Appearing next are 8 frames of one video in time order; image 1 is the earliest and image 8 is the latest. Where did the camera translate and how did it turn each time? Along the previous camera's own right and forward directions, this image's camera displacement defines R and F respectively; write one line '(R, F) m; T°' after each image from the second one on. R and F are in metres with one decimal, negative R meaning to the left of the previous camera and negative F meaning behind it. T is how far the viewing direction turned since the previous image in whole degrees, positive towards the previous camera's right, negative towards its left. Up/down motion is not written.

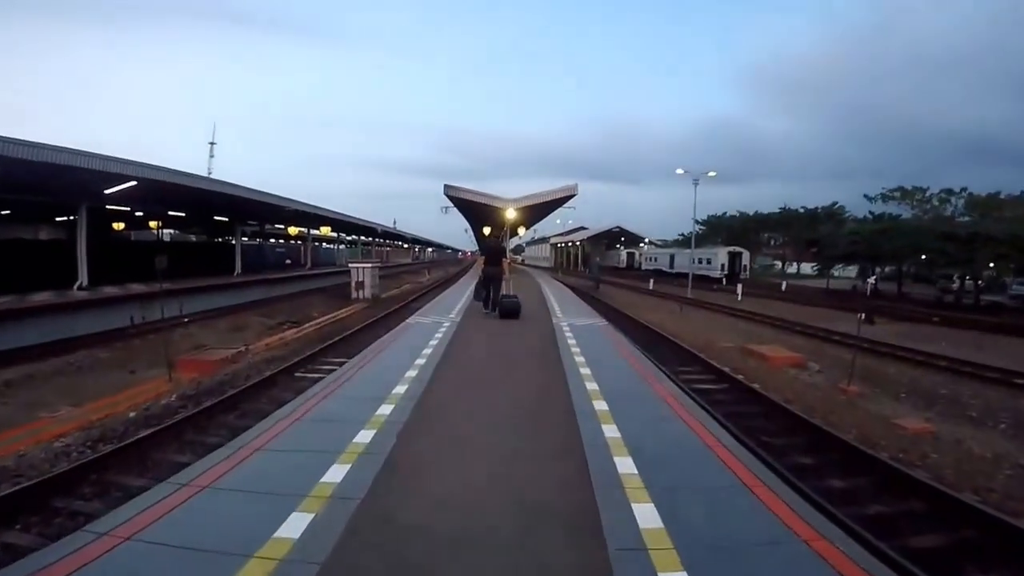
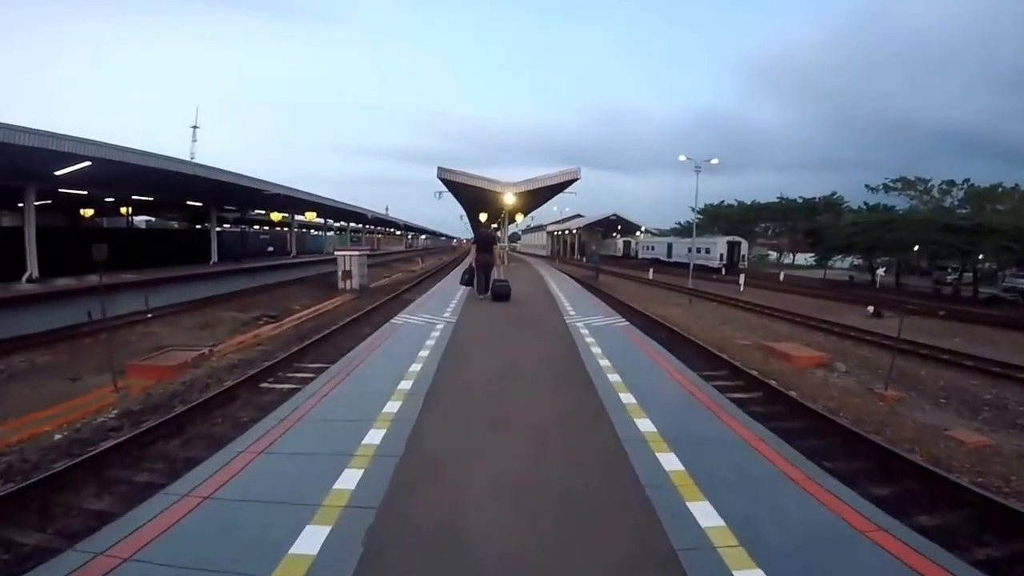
(-0.2, +1.5) m; +1°
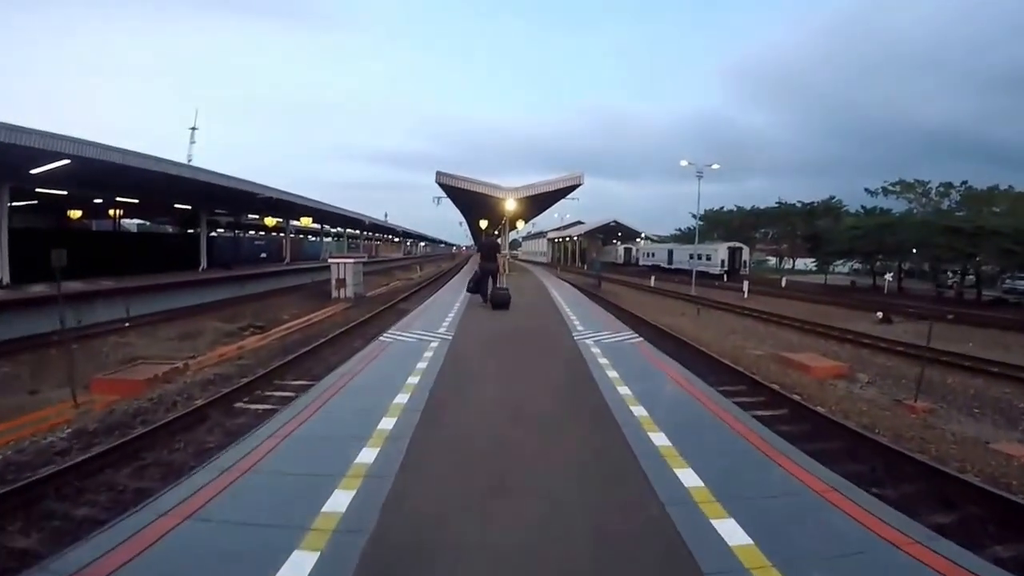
(-0.1, +0.7) m; 0°
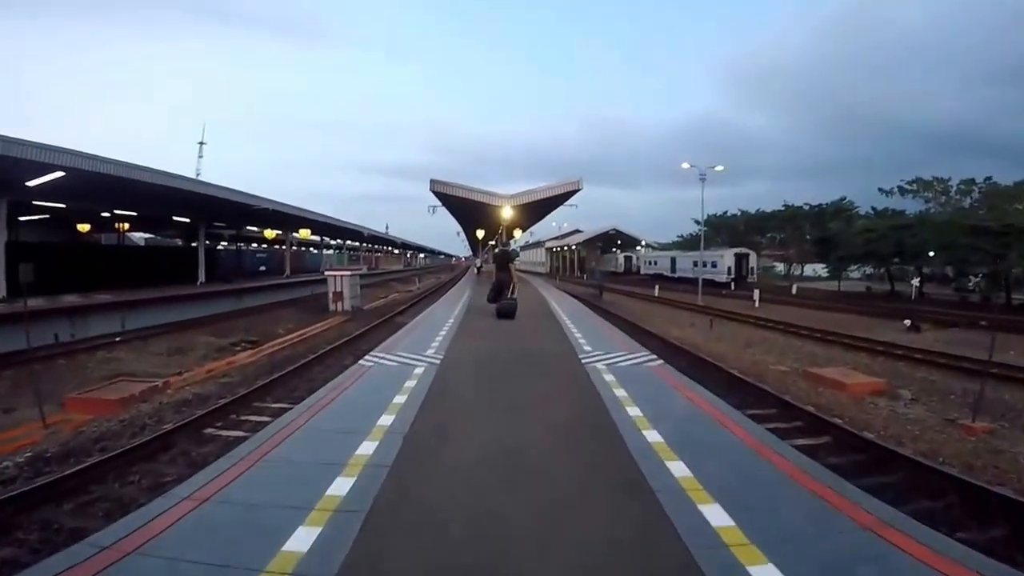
(+0.1, +1.2) m; 0°
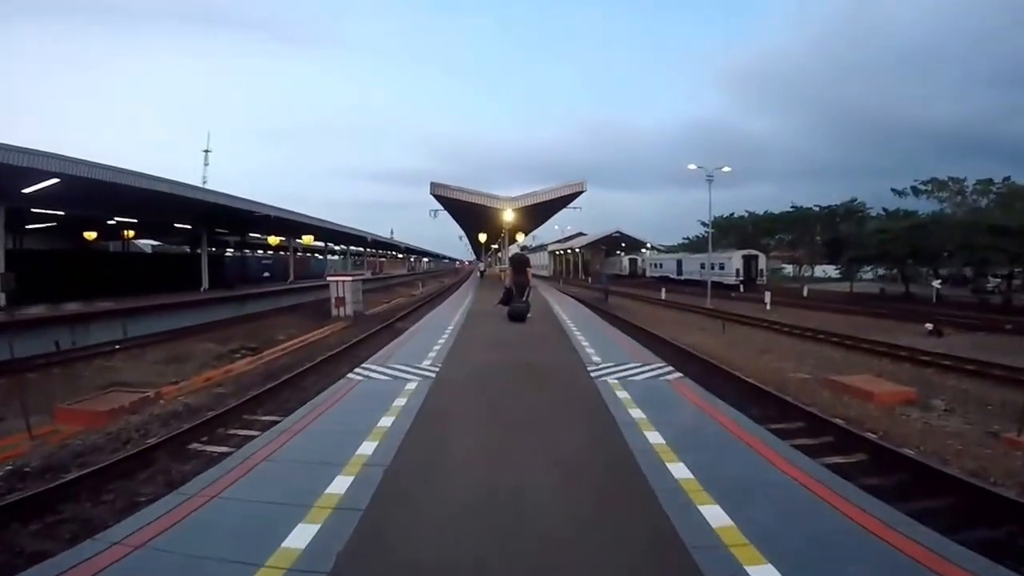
(0.0, +0.7) m; 0°
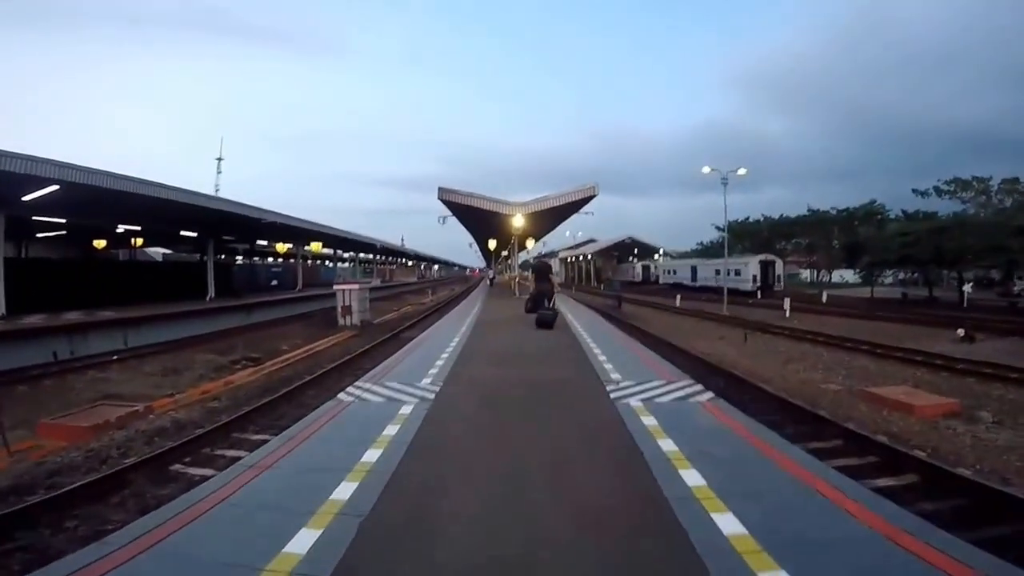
(0.0, +0.7) m; -1°
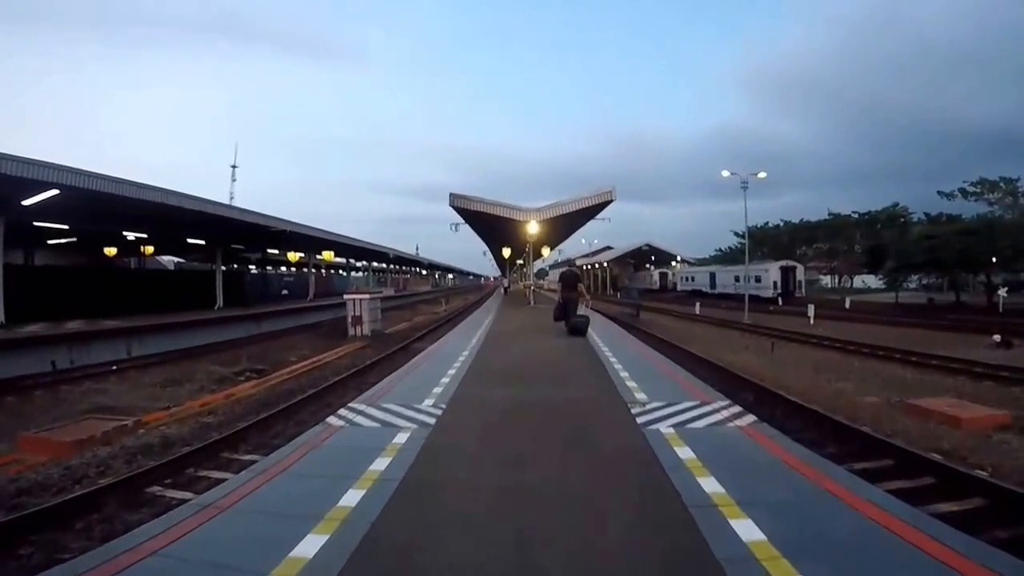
(0.0, +0.7) m; -1°
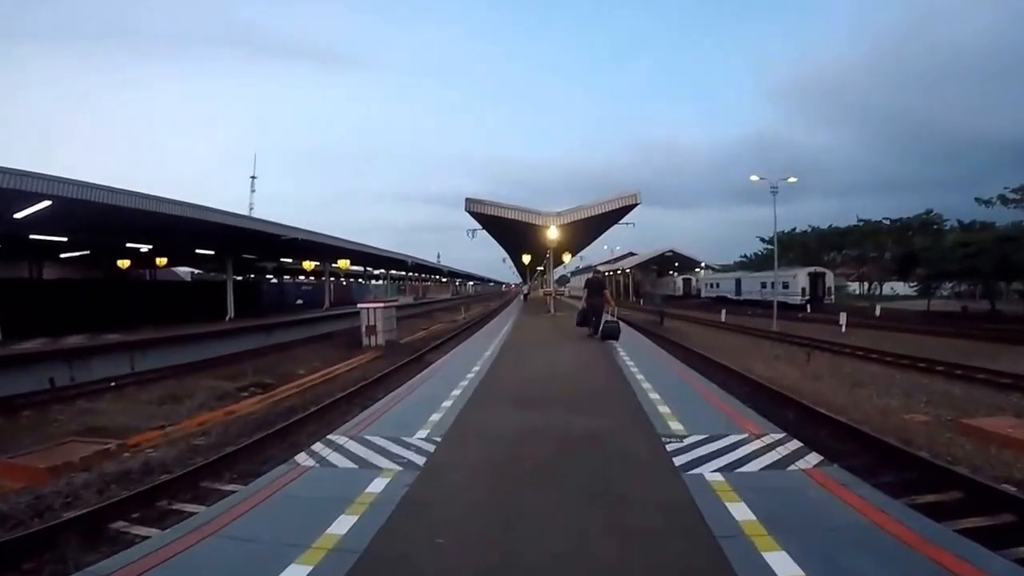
(+0.1, +0.9) m; -2°
